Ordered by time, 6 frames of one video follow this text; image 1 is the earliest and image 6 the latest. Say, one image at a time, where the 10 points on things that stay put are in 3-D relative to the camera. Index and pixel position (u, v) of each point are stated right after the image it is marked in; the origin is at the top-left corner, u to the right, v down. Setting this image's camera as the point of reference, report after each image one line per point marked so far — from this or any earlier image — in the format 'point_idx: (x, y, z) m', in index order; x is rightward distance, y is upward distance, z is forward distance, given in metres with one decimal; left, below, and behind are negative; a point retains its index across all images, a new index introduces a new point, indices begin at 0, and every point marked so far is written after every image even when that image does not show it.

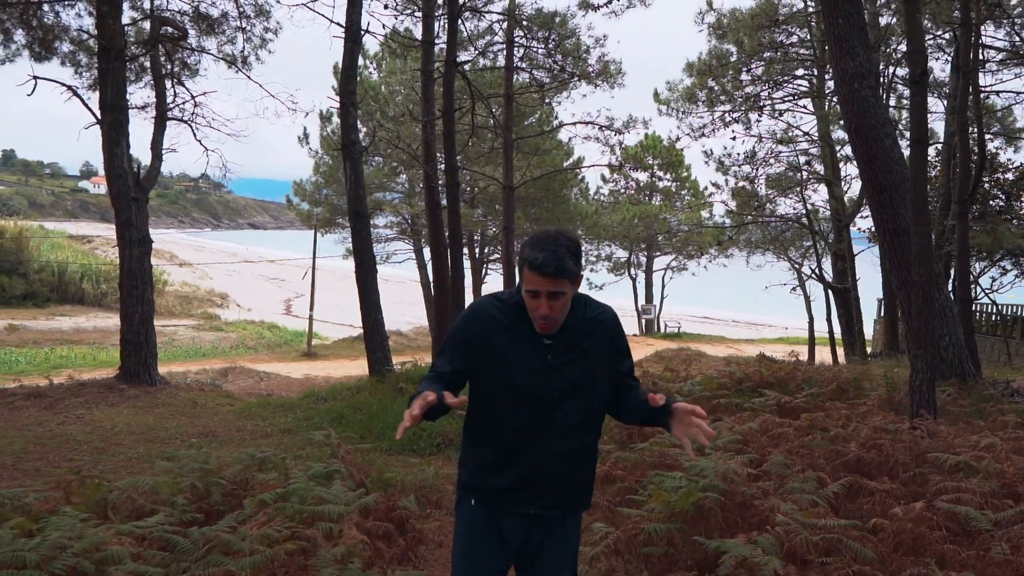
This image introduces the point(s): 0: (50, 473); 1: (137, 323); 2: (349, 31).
0: (-3.1, -1.2, +5.6) m
1: (-5.5, -0.5, +12.2) m
2: (-2.1, +3.4, +10.9) m
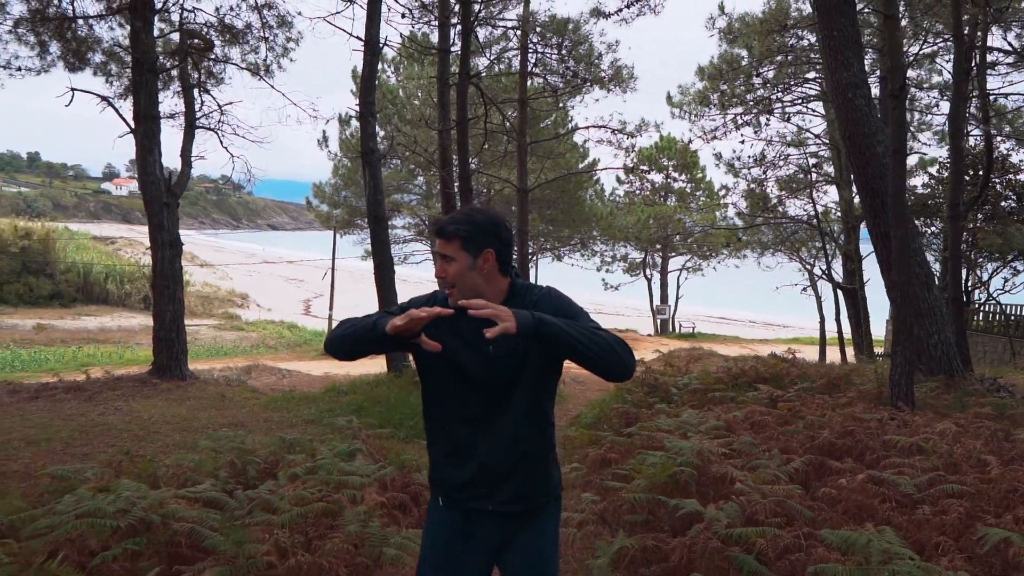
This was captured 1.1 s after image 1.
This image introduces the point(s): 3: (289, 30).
0: (-3.1, -1.2, +6.2) m
1: (-5.3, -0.5, +12.9) m
2: (-2.0, +3.4, +11.4) m
3: (-3.8, +4.4, +13.9) m
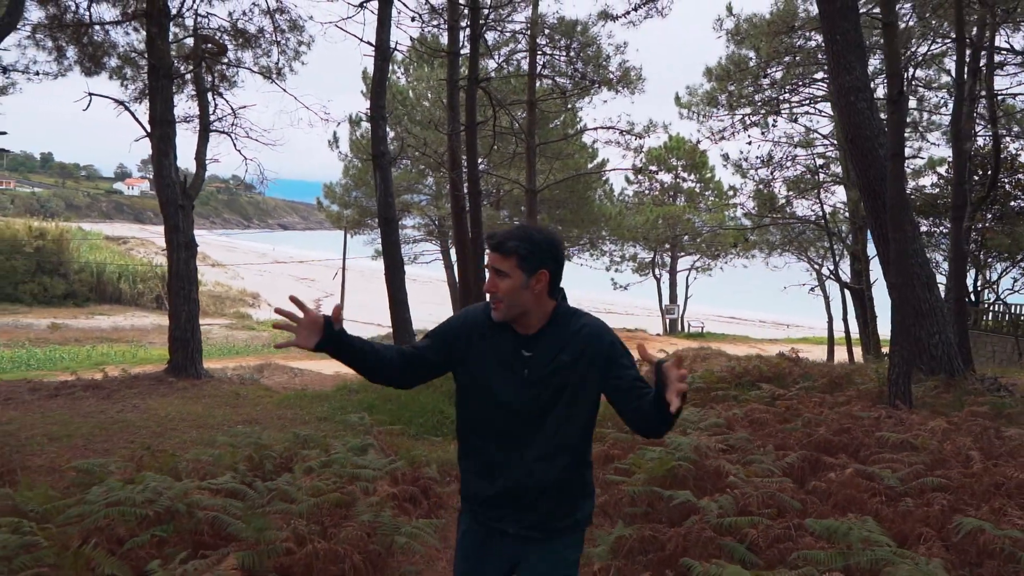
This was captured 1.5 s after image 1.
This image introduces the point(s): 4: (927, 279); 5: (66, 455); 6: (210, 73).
0: (-3.0, -1.3, +6.4) m
1: (-5.2, -0.5, +13.1) m
2: (-1.9, +3.3, +11.6) m
3: (-3.6, +4.3, +14.1) m
4: (+4.4, +0.1, +8.9) m
5: (-3.4, -1.3, +6.3) m
6: (-5.3, +3.8, +14.5) m
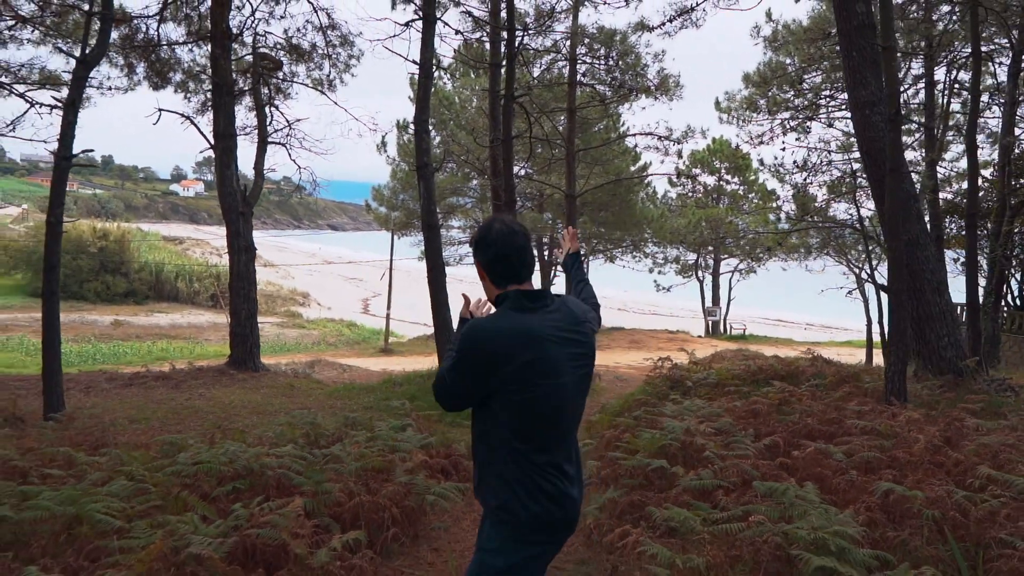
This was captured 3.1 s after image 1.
0: (-2.8, -1.3, +7.3) m
1: (-4.6, -0.5, +14.1) m
2: (-1.3, +3.3, +12.5) m
3: (-2.9, +4.3, +15.0) m
4: (+4.8, 0.0, +9.3) m
5: (-3.2, -1.3, +7.2) m
6: (-4.6, +3.8, +15.5) m
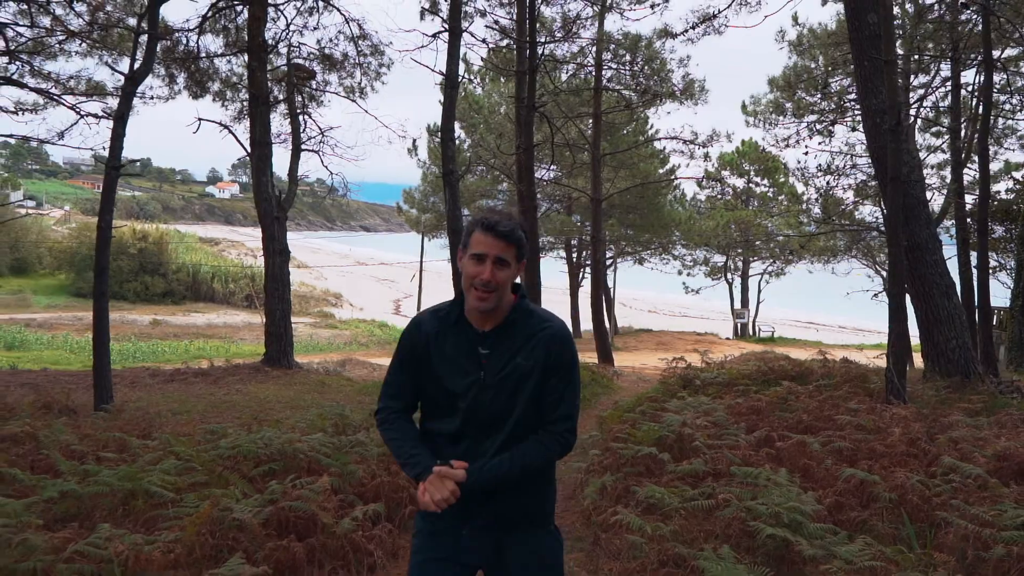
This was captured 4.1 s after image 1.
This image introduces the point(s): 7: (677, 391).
0: (-2.7, -1.3, +7.8) m
1: (-4.2, -0.5, +14.7) m
2: (-1.0, +3.3, +13.0) m
3: (-2.5, +4.3, +15.6) m
4: (+5.0, 0.0, +9.6) m
5: (-3.0, -1.3, +7.8) m
6: (-4.1, +3.8, +16.1) m
7: (+1.8, -1.1, +9.1) m
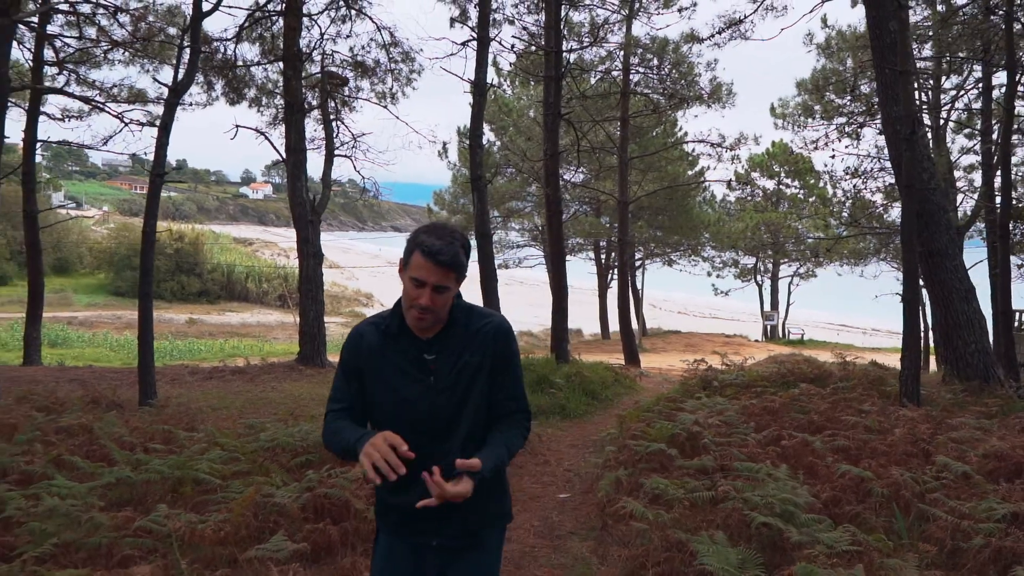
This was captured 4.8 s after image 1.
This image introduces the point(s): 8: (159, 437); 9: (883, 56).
0: (-2.4, -1.3, +8.2) m
1: (-3.7, -0.5, +15.2) m
2: (-0.6, +3.3, +13.3) m
3: (-2.0, +4.3, +16.0) m
4: (+5.3, -0.1, +9.7) m
5: (-2.8, -1.3, +8.2) m
6: (-3.6, +3.7, +16.6) m
7: (+2.1, -1.2, +9.3) m
8: (-2.8, -1.2, +6.6) m
9: (+4.4, +2.8, +9.9) m
